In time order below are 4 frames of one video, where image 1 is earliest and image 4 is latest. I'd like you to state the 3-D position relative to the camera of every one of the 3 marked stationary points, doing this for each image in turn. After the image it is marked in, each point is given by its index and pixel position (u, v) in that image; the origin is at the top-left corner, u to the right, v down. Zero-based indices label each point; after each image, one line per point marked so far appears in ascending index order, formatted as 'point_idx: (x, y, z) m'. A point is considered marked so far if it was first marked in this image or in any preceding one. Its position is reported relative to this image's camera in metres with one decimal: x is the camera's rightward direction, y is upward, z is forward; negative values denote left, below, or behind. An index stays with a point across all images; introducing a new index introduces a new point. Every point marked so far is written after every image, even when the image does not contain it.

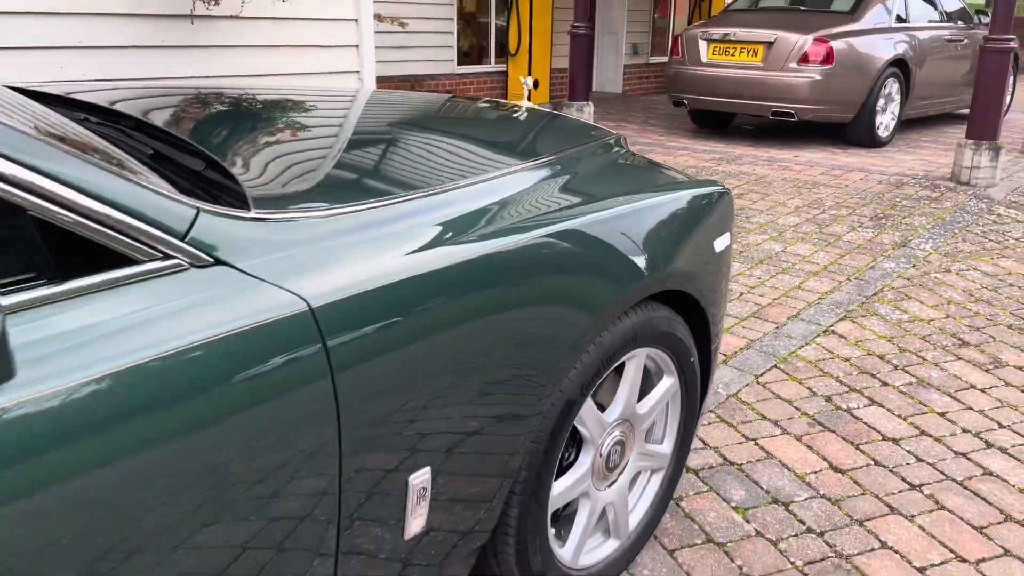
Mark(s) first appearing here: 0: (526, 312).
0: (0.0, -0.1, +1.6) m
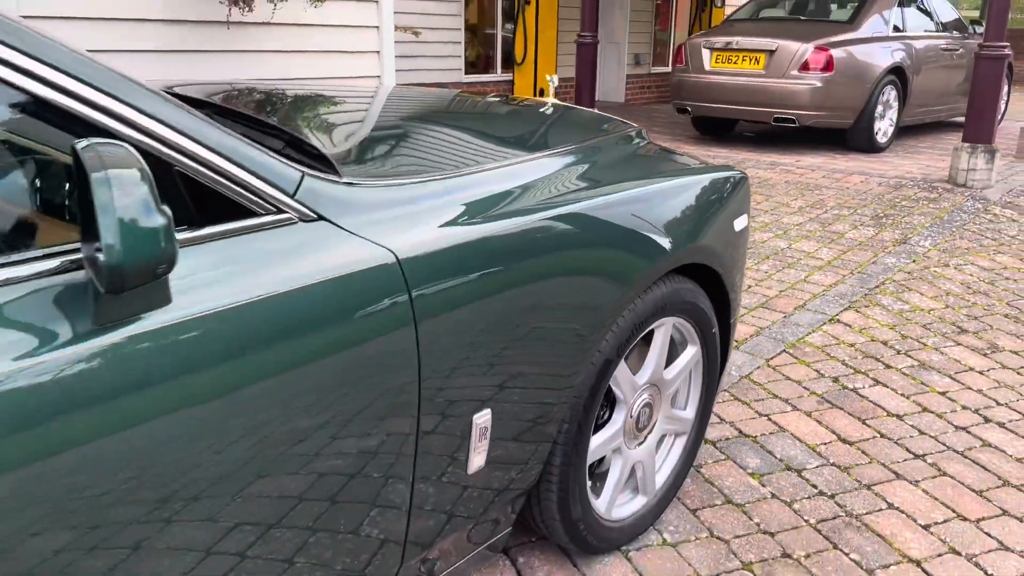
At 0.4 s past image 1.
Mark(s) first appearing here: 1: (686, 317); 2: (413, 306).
0: (+0.1, 0.0, +1.8) m
1: (+0.4, -0.1, +2.1) m
2: (-0.2, 0.0, +1.5) m
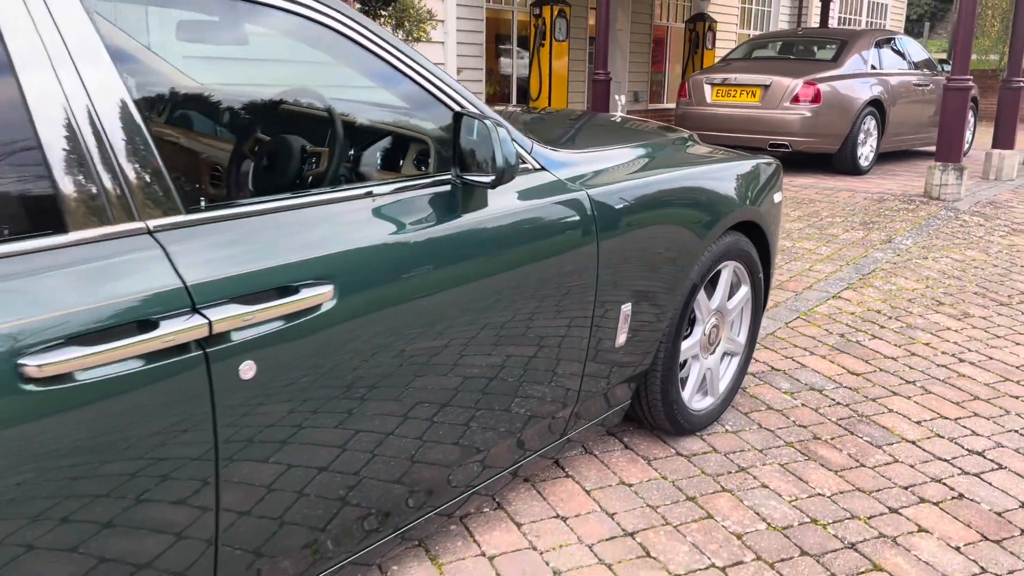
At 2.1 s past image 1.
0: (+0.5, +0.2, +2.6) m
1: (+0.8, +0.1, +2.9) m
2: (+0.2, +0.1, +2.3) m
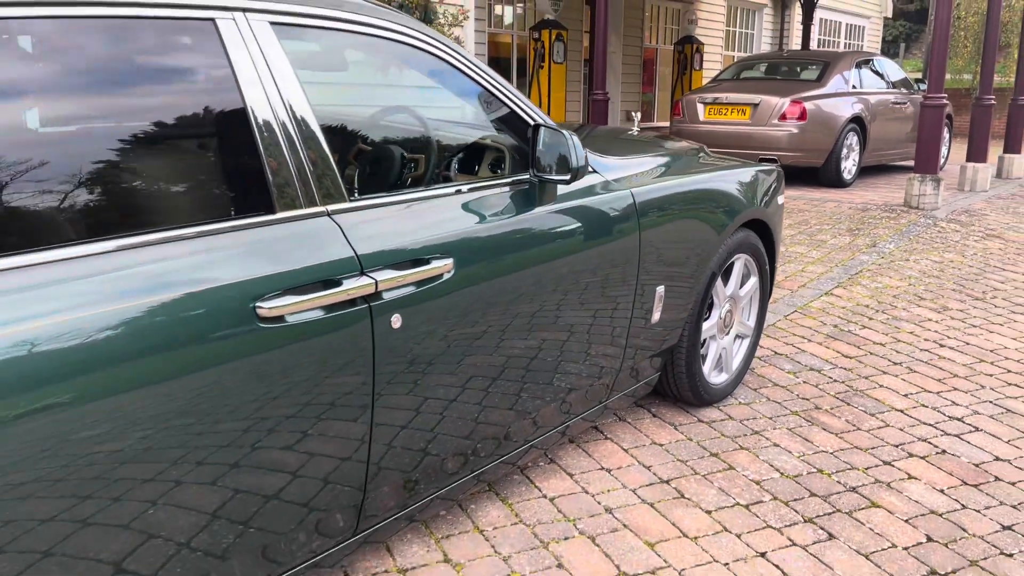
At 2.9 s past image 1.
0: (+0.6, +0.2, +3.0) m
1: (+0.9, +0.1, +3.4) m
2: (+0.3, +0.2, +2.7) m
